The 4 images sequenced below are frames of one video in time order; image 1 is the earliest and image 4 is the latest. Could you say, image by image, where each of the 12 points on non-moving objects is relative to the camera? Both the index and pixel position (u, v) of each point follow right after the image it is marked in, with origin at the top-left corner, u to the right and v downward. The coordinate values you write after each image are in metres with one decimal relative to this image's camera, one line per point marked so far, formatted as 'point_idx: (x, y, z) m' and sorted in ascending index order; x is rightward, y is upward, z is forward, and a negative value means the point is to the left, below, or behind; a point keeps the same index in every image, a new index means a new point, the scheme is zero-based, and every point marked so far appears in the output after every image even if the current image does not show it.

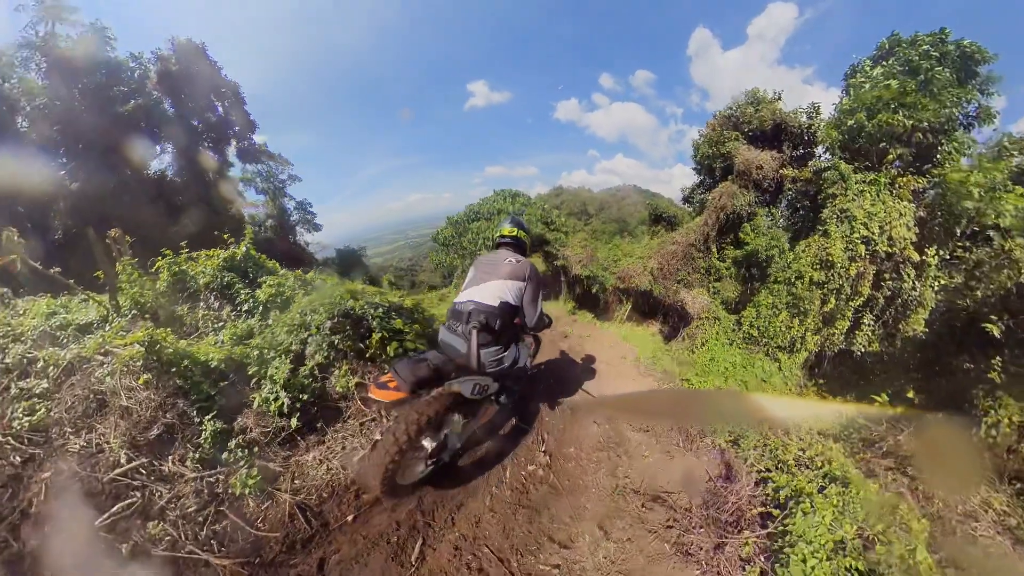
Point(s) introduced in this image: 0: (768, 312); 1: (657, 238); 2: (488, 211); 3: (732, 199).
0: (+3.5, -0.4, +5.9) m
1: (+2.9, +1.0, +8.6) m
2: (-0.6, +1.9, +10.4) m
3: (+3.5, +1.5, +6.9) m
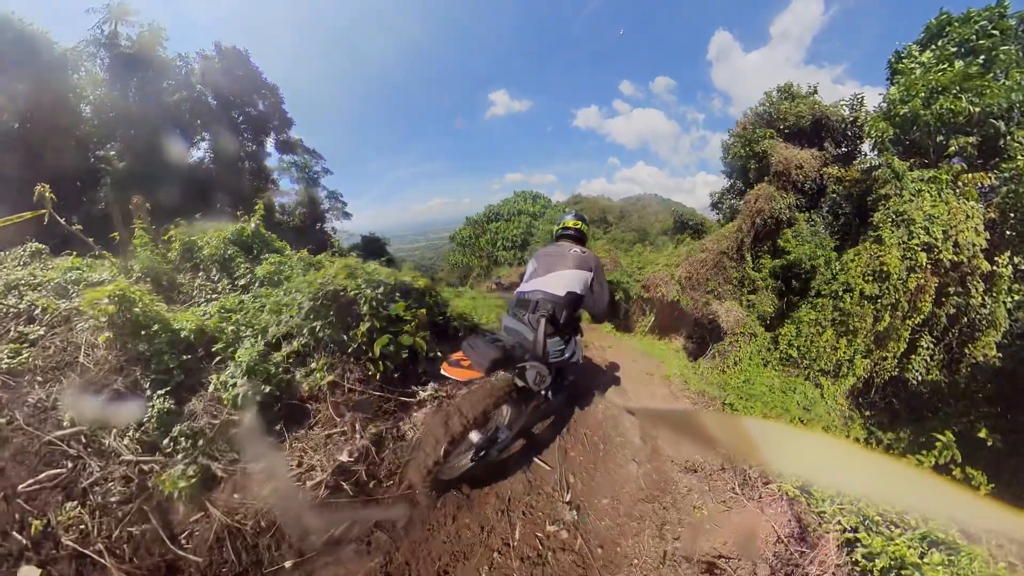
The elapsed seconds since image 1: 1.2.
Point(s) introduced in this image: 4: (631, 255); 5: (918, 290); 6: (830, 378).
0: (+3.7, -0.5, +5.4) m
1: (+3.2, +0.8, +8.1) m
2: (-0.1, +1.7, +10.0) m
3: (+3.8, +1.3, +6.3) m
4: (+2.2, +0.6, +7.9) m
5: (+4.4, 0.0, +4.6) m
6: (+3.7, -1.0, +5.0) m
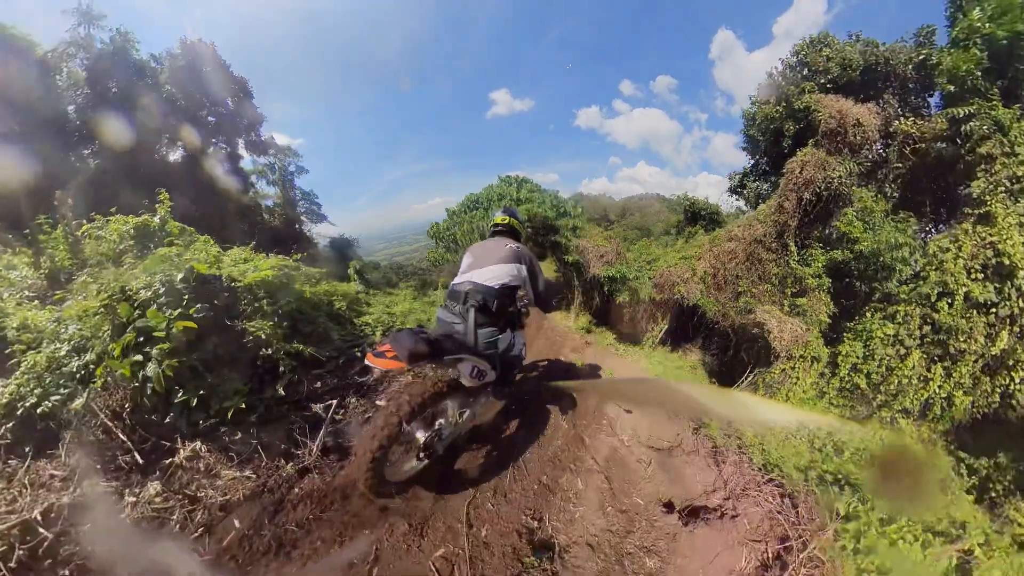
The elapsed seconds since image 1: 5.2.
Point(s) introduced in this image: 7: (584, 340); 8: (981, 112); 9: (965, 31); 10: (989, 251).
0: (+3.4, -0.5, +3.9) m
1: (+2.9, +0.8, +6.6) m
2: (-0.5, +1.7, +8.5) m
3: (+3.5, +1.3, +4.8) m
4: (+1.9, +0.6, +6.4) m
5: (+4.0, 0.0, +3.1) m
6: (+3.3, -1.0, +3.5) m
7: (+1.0, -0.7, +5.7) m
8: (+4.5, +1.6, +4.0) m
9: (+5.0, +2.6, +4.5) m
10: (+3.9, +0.3, +3.5) m
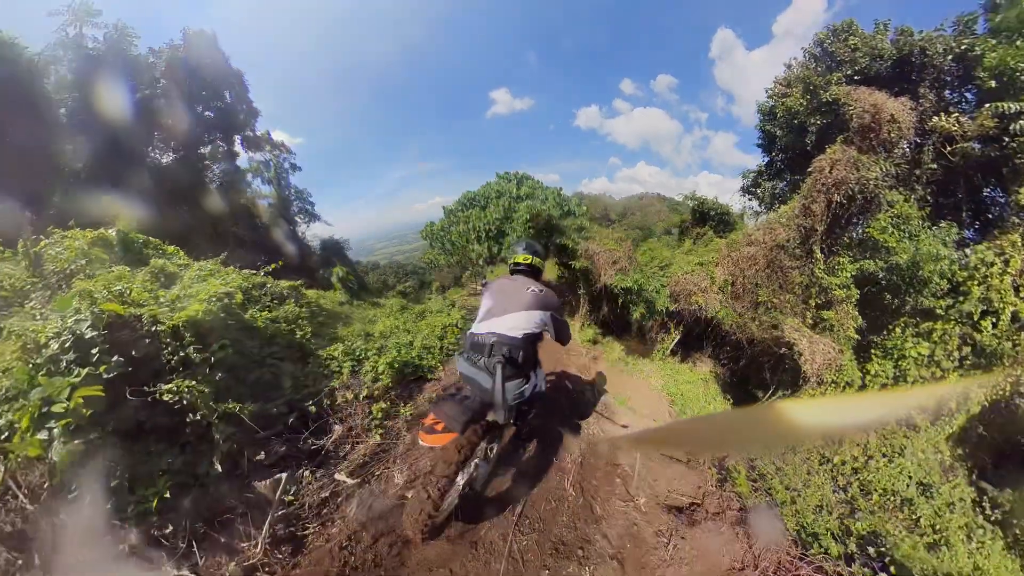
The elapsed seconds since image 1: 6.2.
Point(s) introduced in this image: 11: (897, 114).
0: (+3.4, -0.6, +3.5) m
1: (+2.9, +0.7, +6.2) m
2: (-0.5, +1.7, +8.1) m
3: (+3.5, +1.2, +4.4) m
4: (+1.9, +0.6, +6.0) m
5: (+4.0, -0.1, +2.7) m
6: (+3.3, -1.1, +3.1) m
7: (+1.0, -0.8, +5.3) m
8: (+4.5, +1.5, +3.6) m
9: (+5.0, +2.5, +4.2) m
10: (+3.9, +0.2, +3.1) m
11: (+4.0, +1.8, +4.5) m
